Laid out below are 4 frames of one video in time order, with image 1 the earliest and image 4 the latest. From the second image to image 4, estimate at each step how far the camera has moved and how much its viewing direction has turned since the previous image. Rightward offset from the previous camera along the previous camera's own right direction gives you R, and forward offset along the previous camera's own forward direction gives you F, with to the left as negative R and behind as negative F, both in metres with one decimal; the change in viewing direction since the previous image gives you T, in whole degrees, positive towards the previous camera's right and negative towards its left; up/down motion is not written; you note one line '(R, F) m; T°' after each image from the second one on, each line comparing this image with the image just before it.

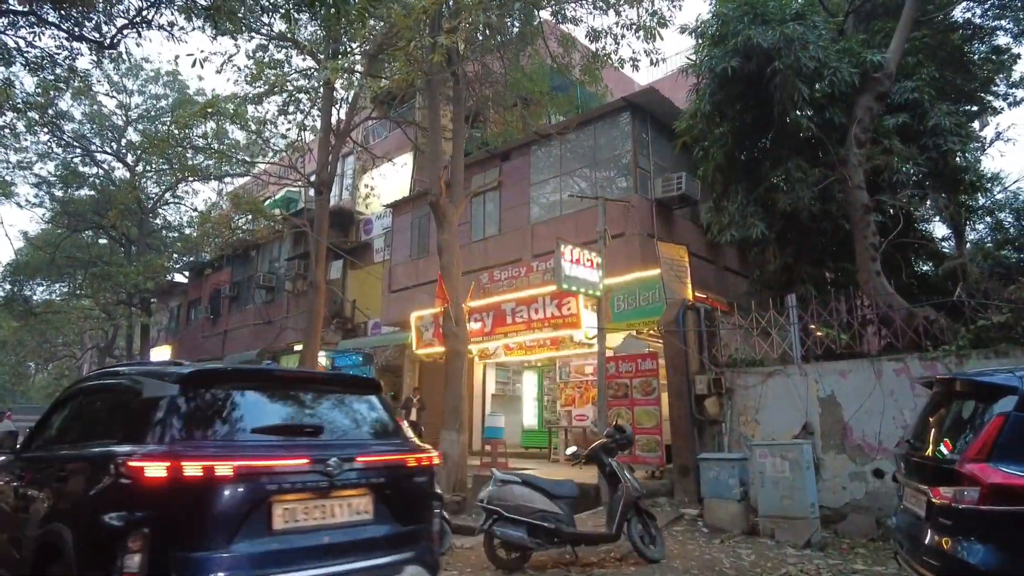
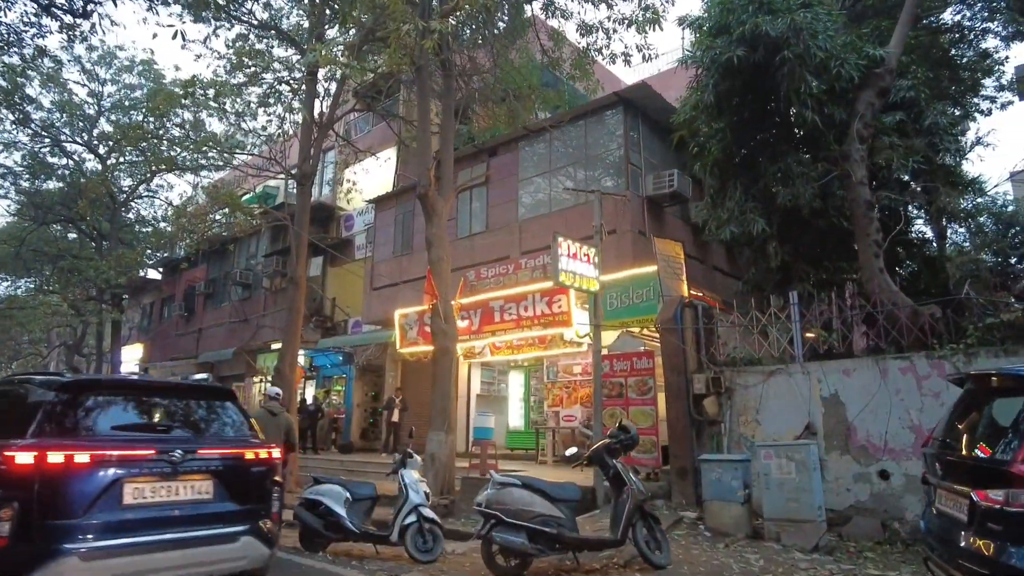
(-0.2, +0.3) m; +2°
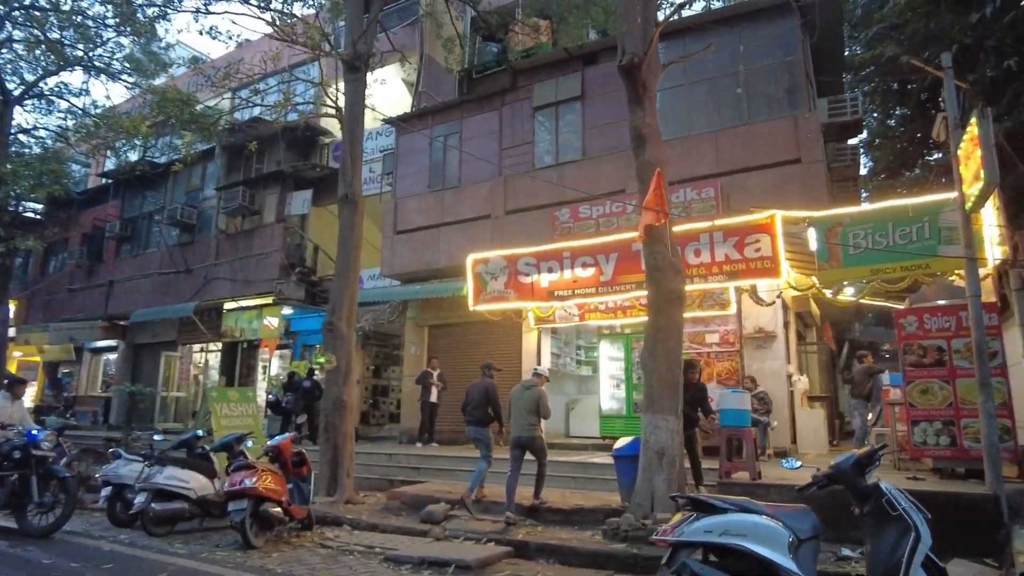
(-4.5, +4.1) m; +12°
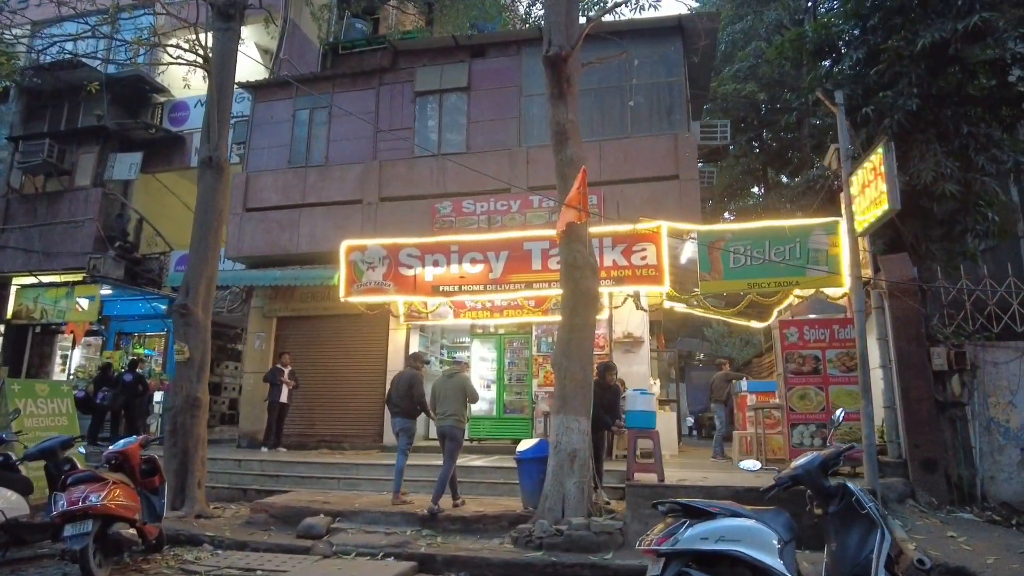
(-1.0, +0.6) m; +16°
